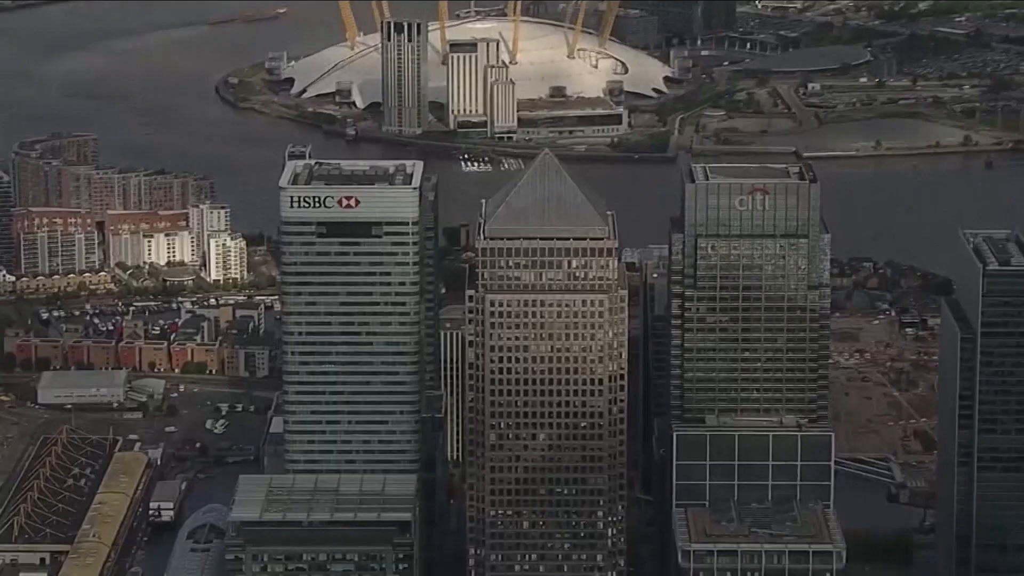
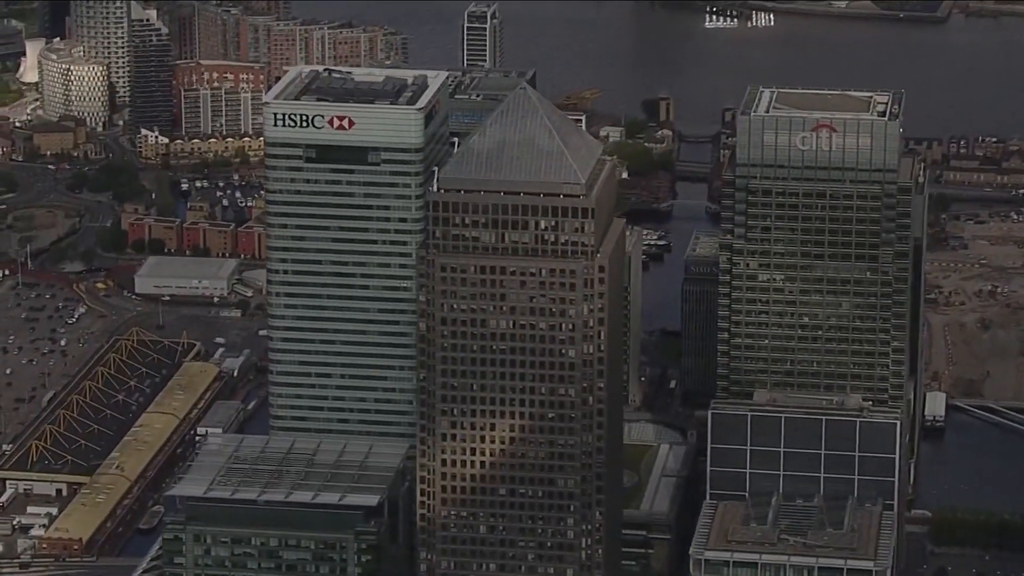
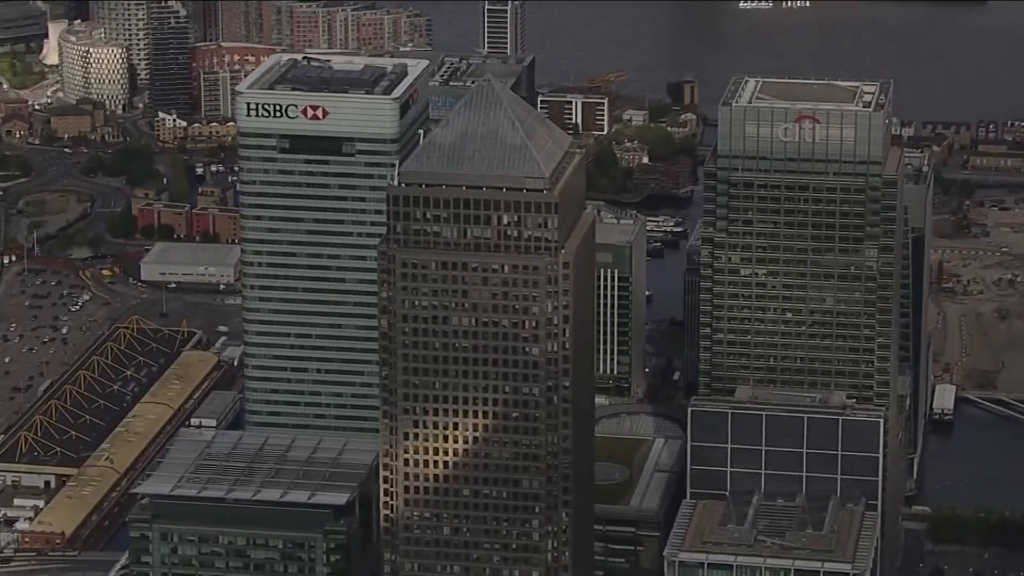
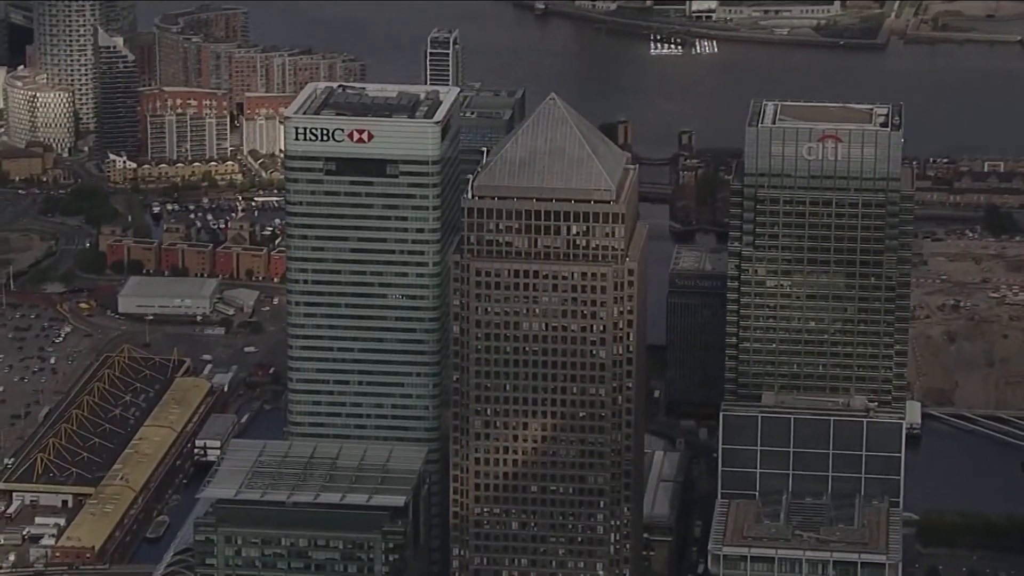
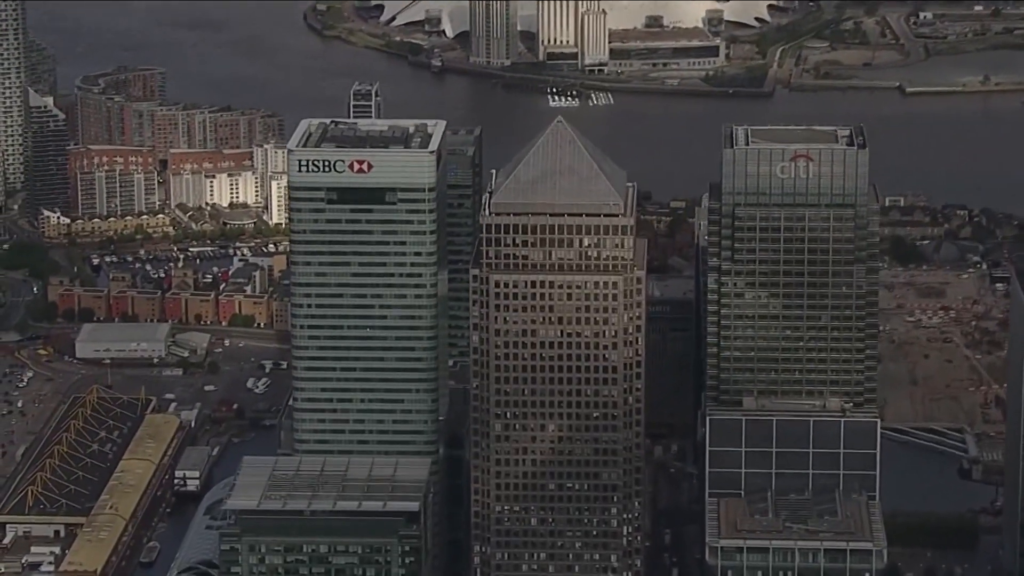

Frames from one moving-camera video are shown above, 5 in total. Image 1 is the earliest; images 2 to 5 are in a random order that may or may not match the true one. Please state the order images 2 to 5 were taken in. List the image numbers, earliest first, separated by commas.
5, 4, 2, 3
